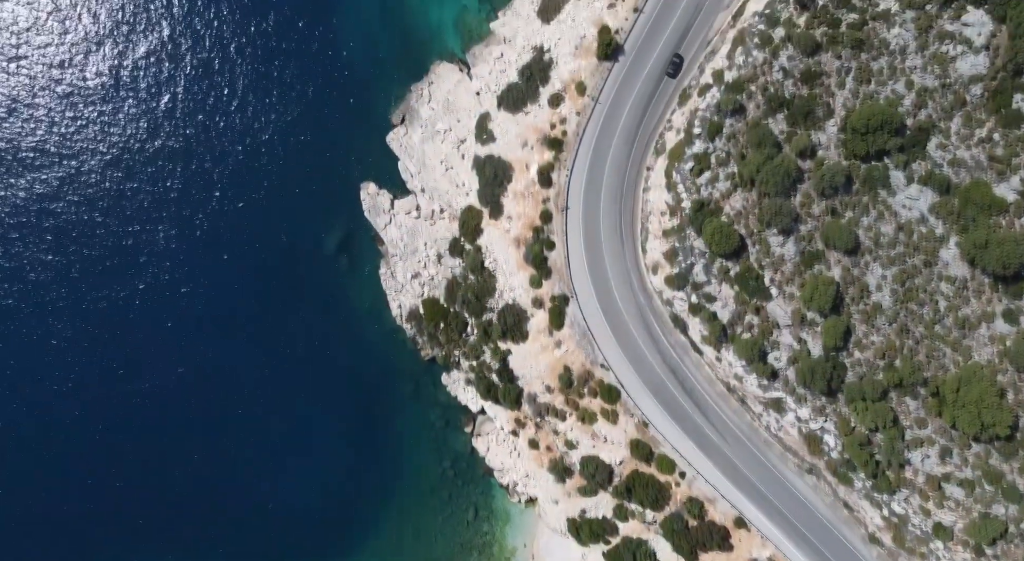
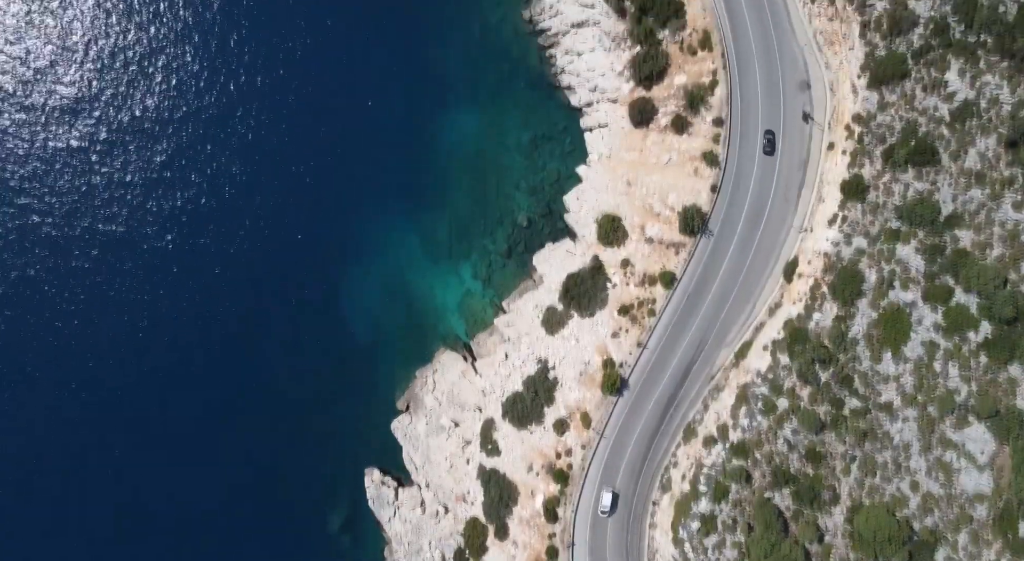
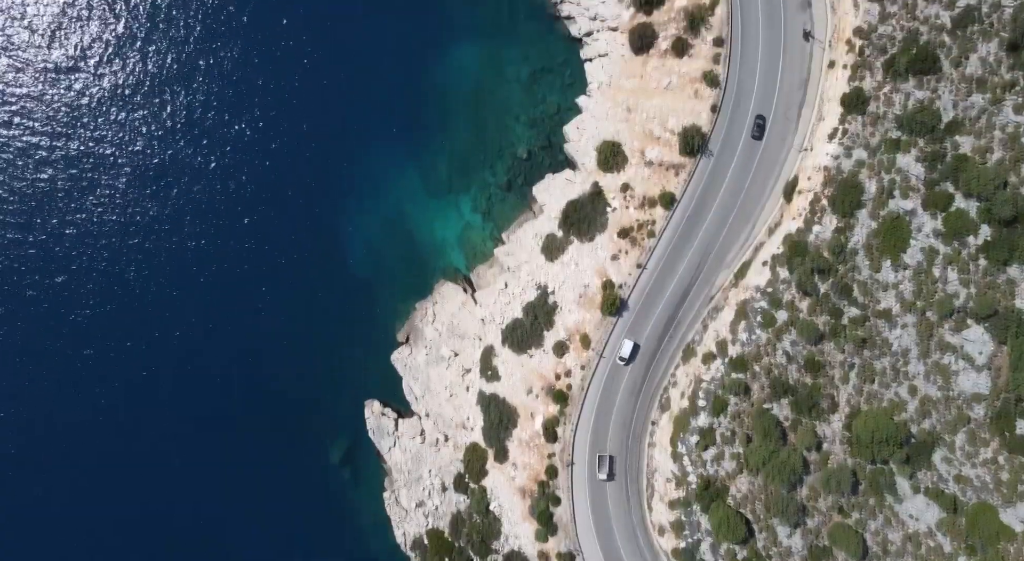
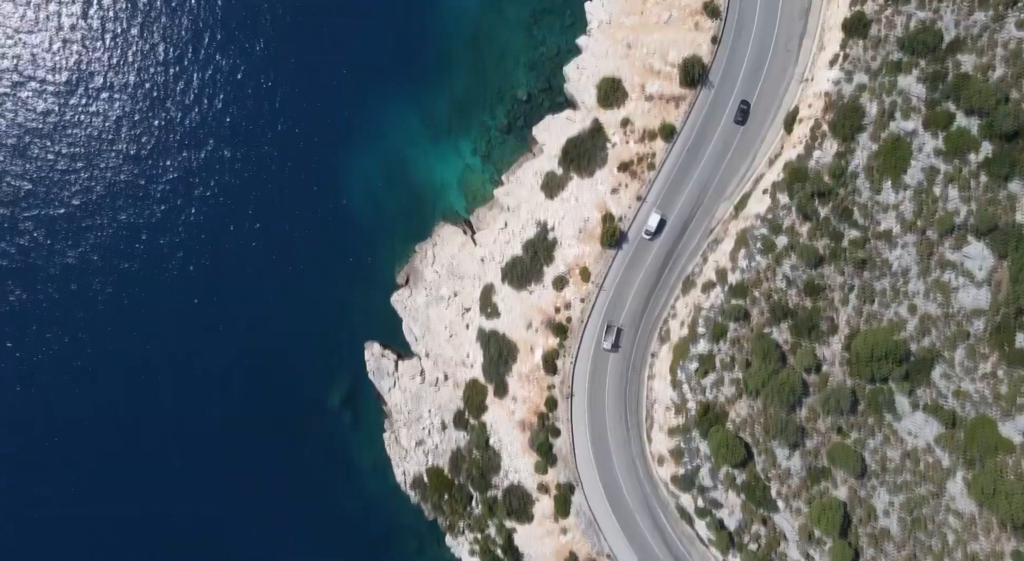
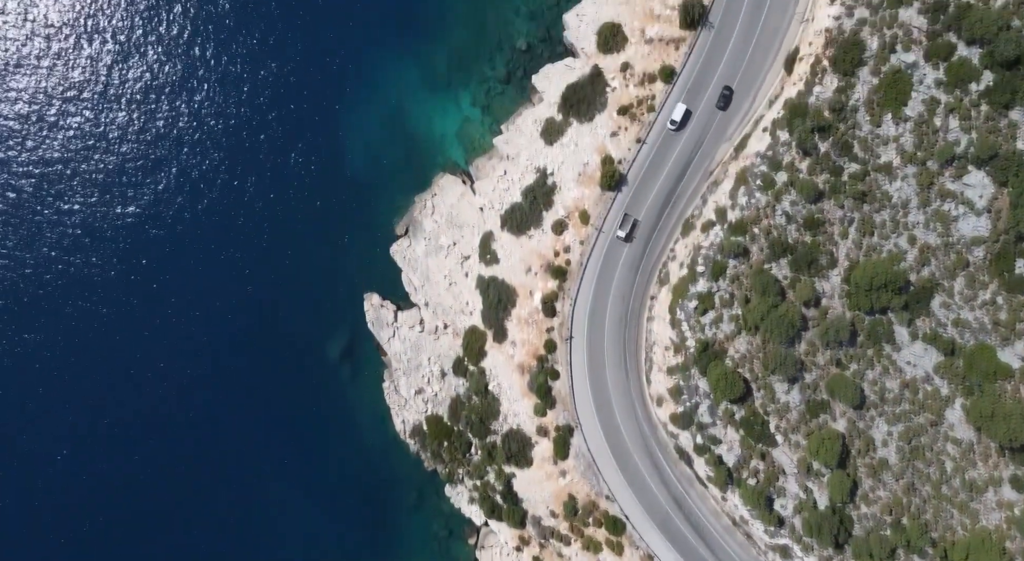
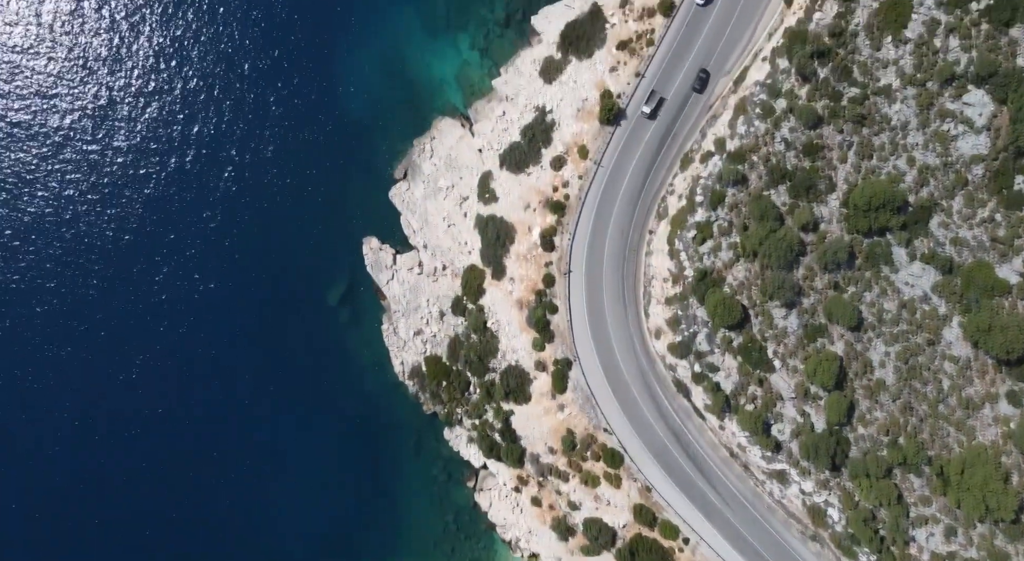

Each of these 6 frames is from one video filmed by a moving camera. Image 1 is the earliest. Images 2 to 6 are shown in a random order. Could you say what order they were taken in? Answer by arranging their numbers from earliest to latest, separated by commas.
6, 5, 4, 3, 2
